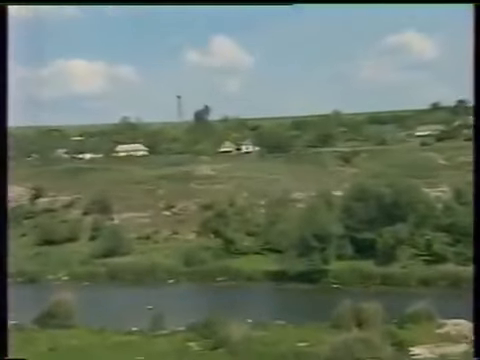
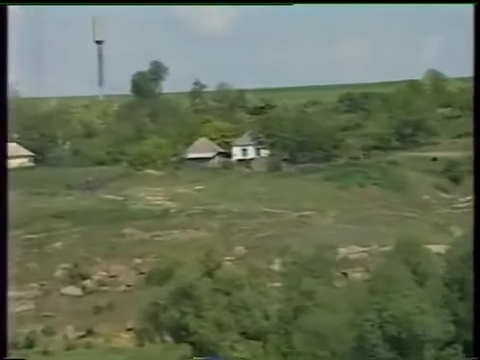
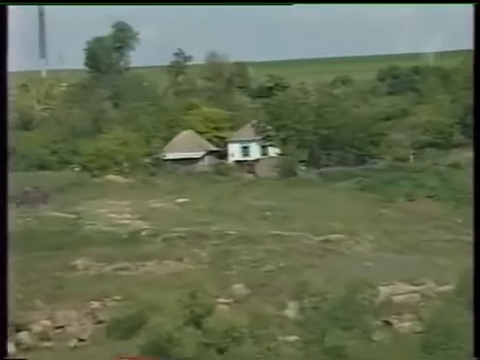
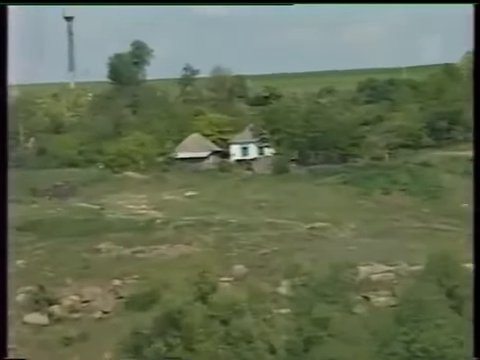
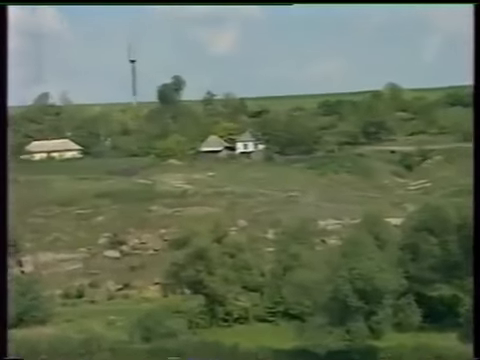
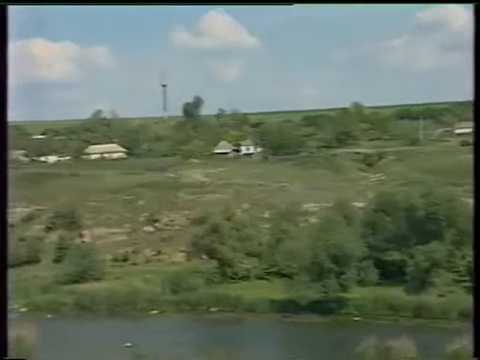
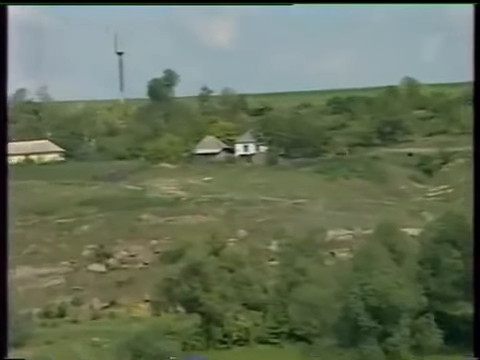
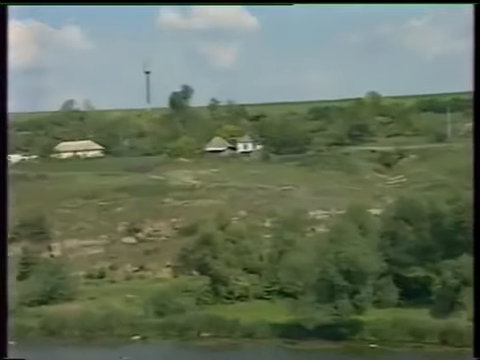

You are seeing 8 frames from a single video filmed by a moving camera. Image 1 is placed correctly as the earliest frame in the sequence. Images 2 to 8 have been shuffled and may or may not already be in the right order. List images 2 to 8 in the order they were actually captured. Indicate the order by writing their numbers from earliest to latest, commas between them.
6, 8, 5, 7, 2, 4, 3
